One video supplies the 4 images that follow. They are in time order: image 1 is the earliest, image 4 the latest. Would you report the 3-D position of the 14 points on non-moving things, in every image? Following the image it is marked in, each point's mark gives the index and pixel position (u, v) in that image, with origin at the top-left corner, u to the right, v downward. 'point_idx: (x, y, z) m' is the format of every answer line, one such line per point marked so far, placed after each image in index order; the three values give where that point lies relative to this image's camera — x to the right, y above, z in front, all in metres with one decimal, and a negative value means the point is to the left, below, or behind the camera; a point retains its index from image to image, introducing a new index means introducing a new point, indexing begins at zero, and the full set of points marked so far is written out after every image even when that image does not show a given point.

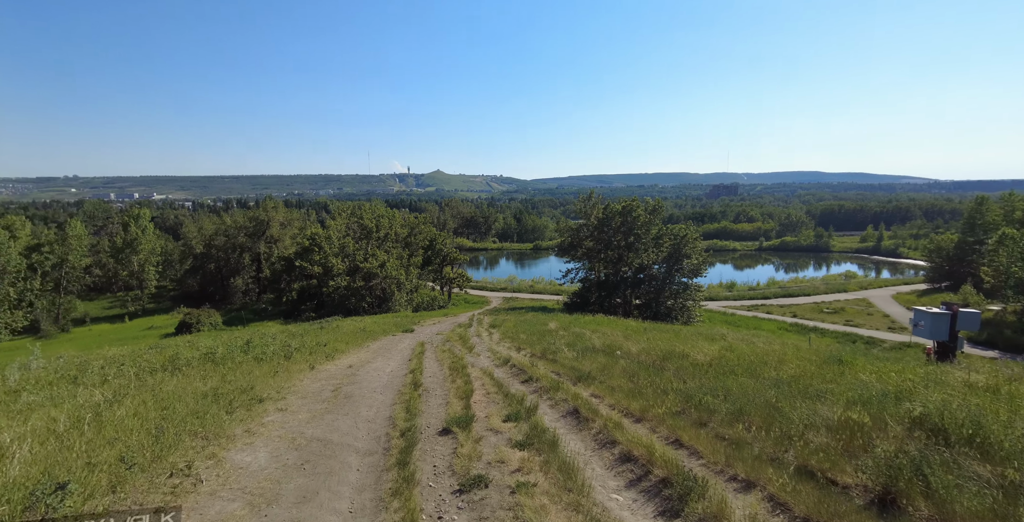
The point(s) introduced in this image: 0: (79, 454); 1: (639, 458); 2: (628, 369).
0: (-4.9, -2.2, +5.3) m
1: (+1.6, -2.4, +5.8) m
2: (+2.8, -2.6, +11.2) m
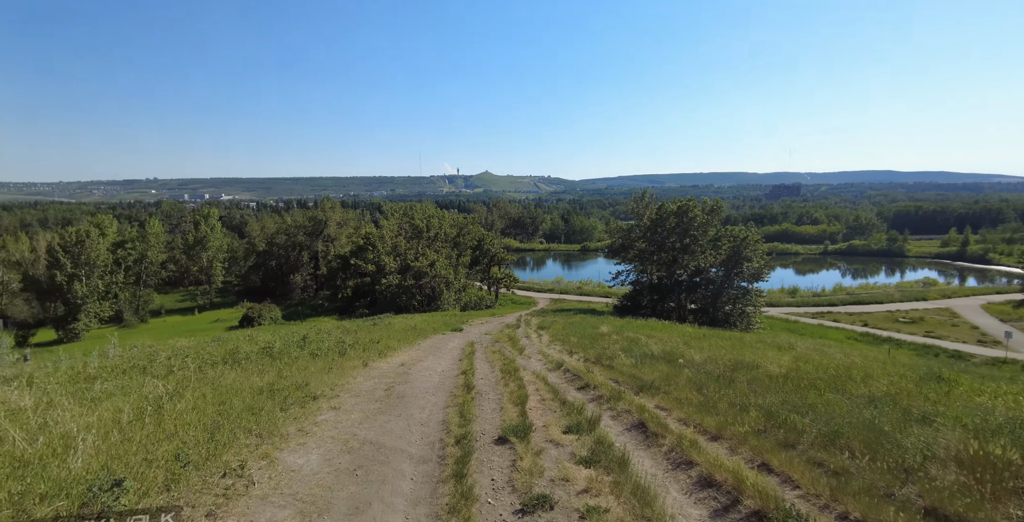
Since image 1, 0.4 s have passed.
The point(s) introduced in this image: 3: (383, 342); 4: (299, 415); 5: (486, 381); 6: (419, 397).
0: (-4.1, -2.1, +5.2) m
1: (+2.3, -2.4, +5.1) m
2: (+4.0, -2.6, +10.4) m
3: (-4.7, -2.9, +17.3) m
4: (-3.4, -2.5, +7.7) m
5: (-0.6, -2.8, +10.9) m
6: (-1.8, -2.7, +9.5) m
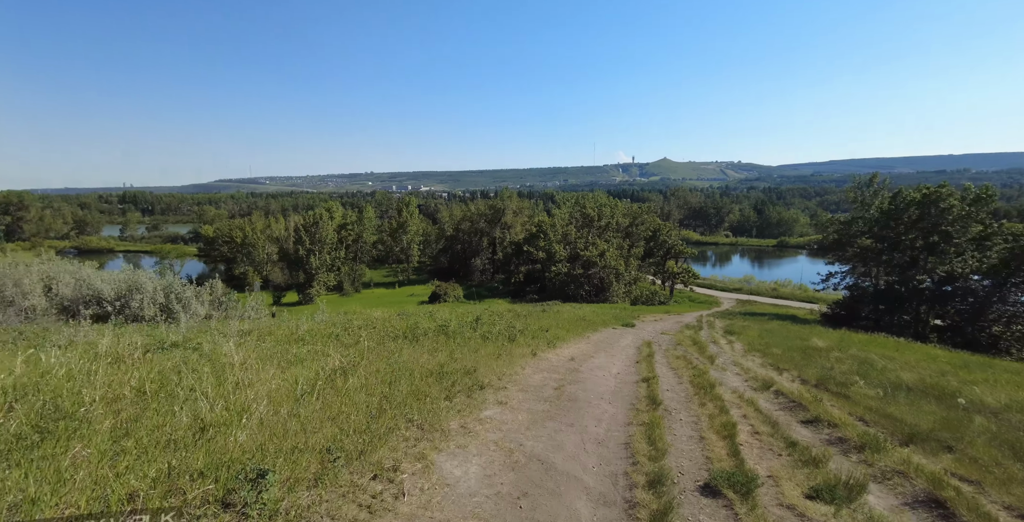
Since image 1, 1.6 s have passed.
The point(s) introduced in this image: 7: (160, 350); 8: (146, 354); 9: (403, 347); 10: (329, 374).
0: (-2.2, -1.7, +4.9) m
1: (+3.8, -2.4, +2.5) m
2: (+7.2, -2.6, +6.9) m
3: (+1.4, -2.4, +16.4) m
4: (-0.7, -2.1, +6.9) m
5: (+3.1, -2.5, +9.0) m
6: (+1.4, -2.4, +8.1) m
7: (-6.5, -1.6, +8.8) m
8: (-6.4, -1.6, +8.2) m
9: (-2.3, -1.8, +10.1) m
10: (-2.7, -1.7, +7.0) m
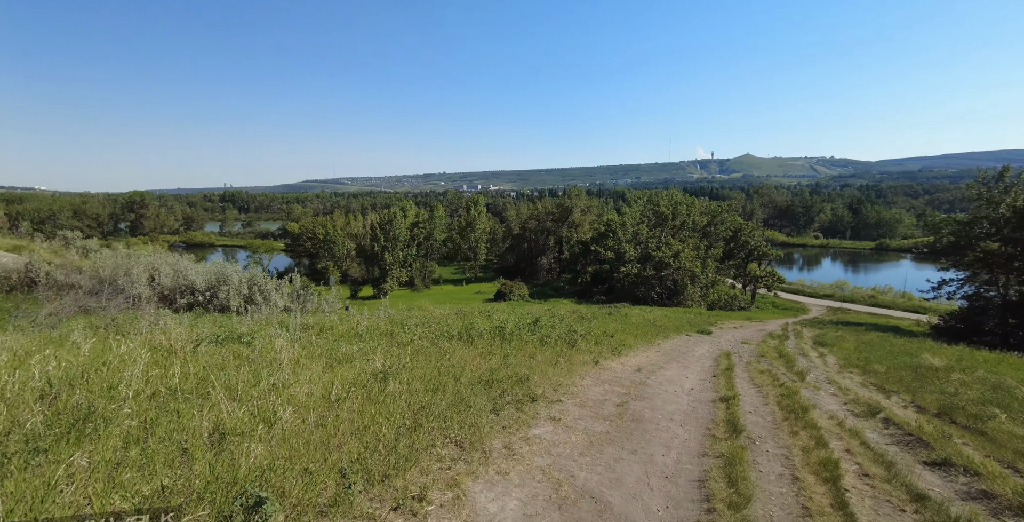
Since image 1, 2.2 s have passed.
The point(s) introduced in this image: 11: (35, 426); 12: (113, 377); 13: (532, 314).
0: (-1.8, -1.7, +4.4) m
1: (+3.8, -2.4, +1.2) m
2: (+7.8, -2.7, +5.0) m
3: (+3.4, -2.4, +15.2) m
4: (0.0, -2.1, +6.2) m
5: (+4.0, -2.6, +7.7) m
6: (+2.2, -2.4, +7.0) m
7: (-5.5, -1.5, +8.9) m
8: (-5.4, -1.5, +8.3) m
9: (-1.2, -1.8, +9.6) m
10: (-2.0, -1.6, +6.6) m
11: (-3.9, -1.4, +3.8) m
12: (-4.6, -1.3, +5.5) m
13: (+0.7, -1.8, +16.4) m
